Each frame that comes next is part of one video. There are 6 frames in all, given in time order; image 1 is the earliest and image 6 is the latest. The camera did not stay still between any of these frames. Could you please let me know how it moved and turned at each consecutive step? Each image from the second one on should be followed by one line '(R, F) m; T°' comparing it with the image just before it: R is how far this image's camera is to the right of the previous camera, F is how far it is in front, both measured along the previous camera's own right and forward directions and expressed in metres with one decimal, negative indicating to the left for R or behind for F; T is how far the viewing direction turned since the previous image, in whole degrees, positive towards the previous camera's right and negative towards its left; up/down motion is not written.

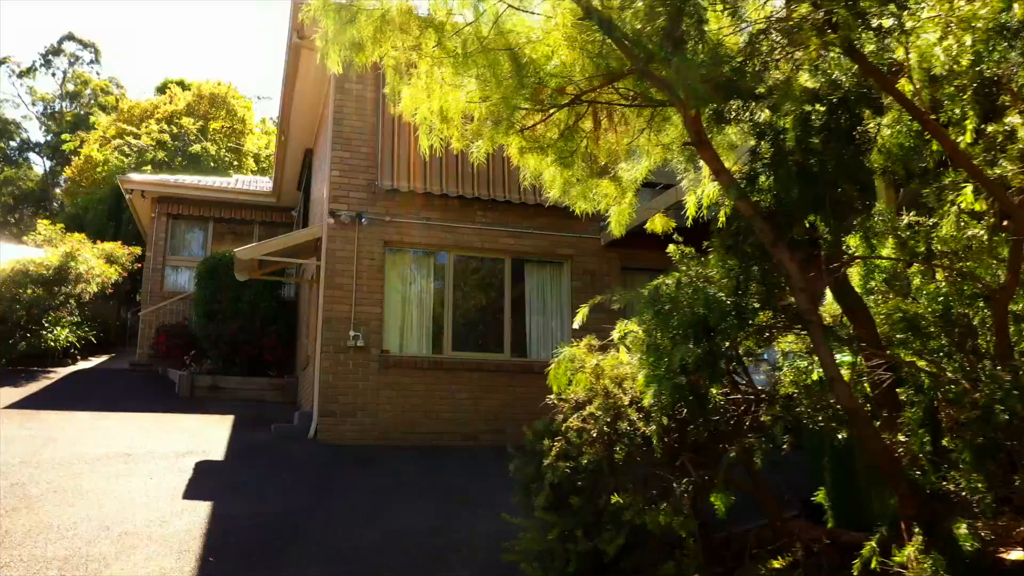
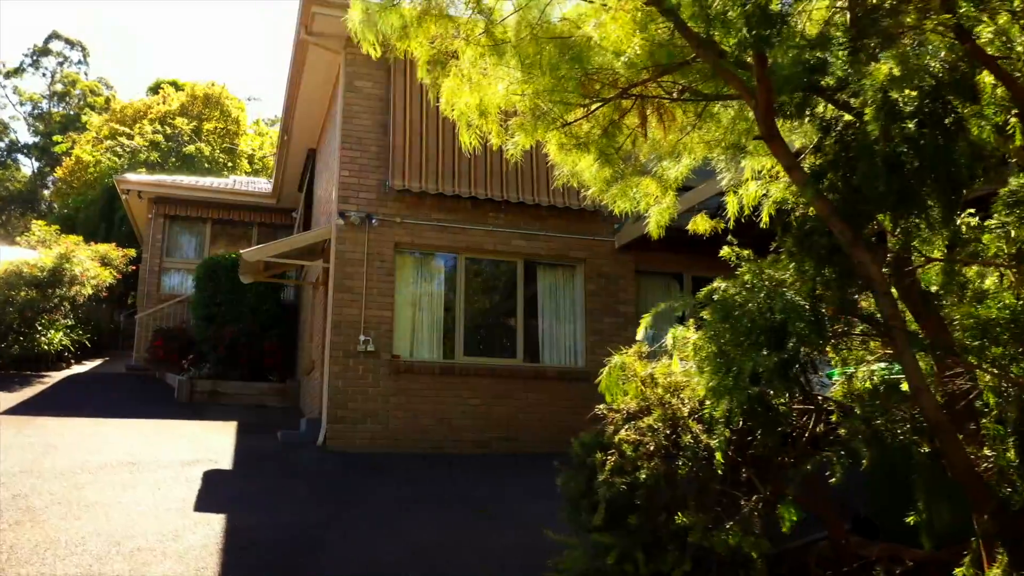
(-0.3, +0.3) m; +1°
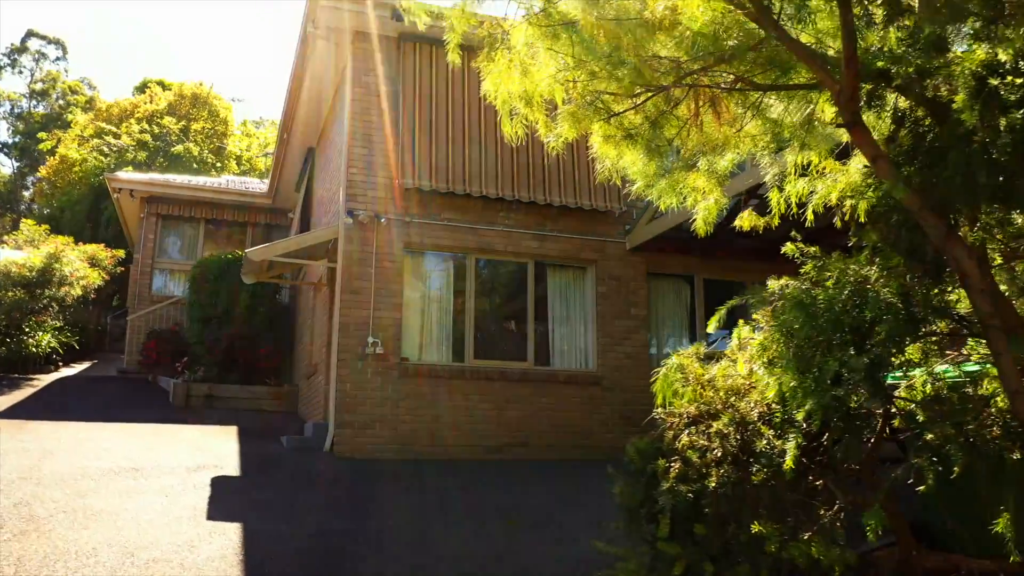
(-0.4, +0.3) m; +1°
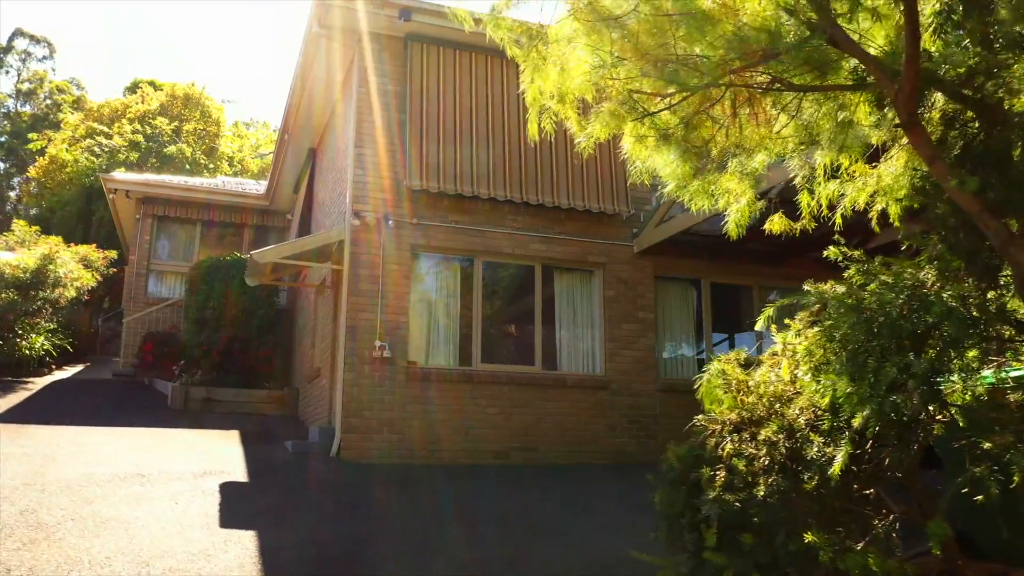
(-0.3, +0.1) m; +1°
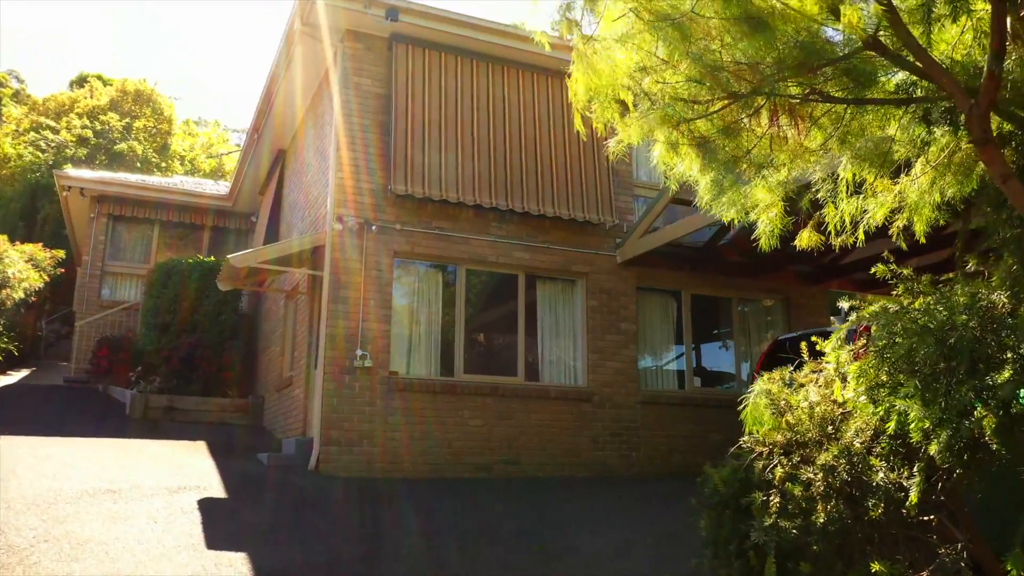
(-0.5, +0.2) m; +4°
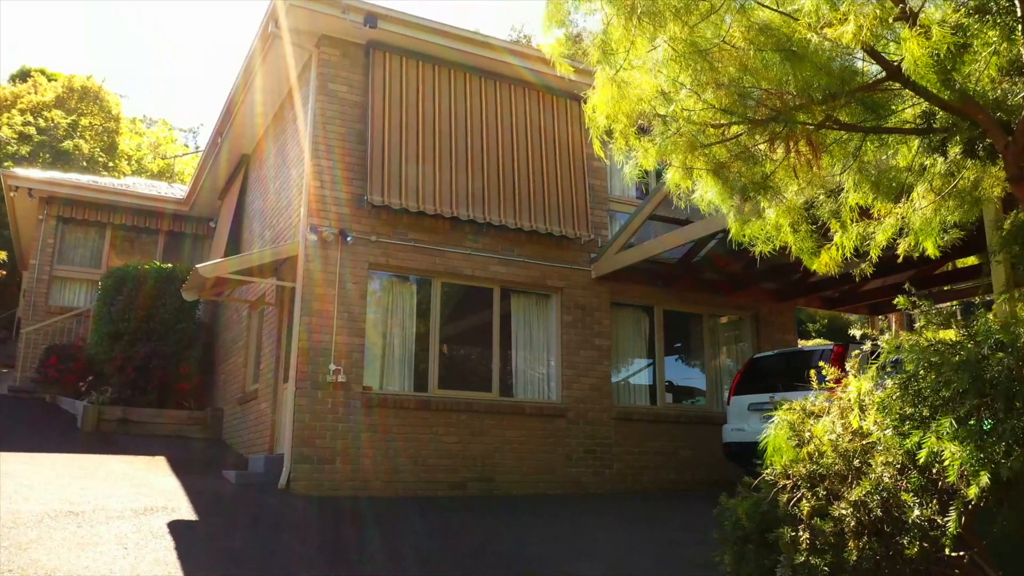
(-0.4, +0.2) m; +4°
